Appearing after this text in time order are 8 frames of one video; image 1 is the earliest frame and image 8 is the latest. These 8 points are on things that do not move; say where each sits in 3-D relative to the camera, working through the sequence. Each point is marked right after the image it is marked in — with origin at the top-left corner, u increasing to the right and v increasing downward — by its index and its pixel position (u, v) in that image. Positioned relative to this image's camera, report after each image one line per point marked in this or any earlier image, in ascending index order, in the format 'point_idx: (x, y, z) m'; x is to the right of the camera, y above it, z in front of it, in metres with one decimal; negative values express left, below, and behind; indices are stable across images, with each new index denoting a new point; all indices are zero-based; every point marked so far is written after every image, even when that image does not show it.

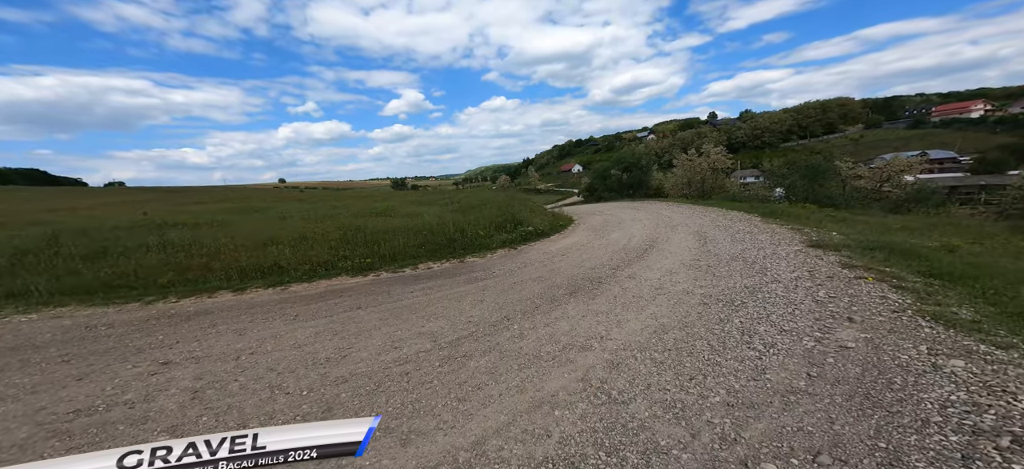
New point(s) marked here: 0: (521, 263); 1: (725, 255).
0: (+0.4, -0.8, +10.5) m
1: (+5.3, -0.6, +9.3) m
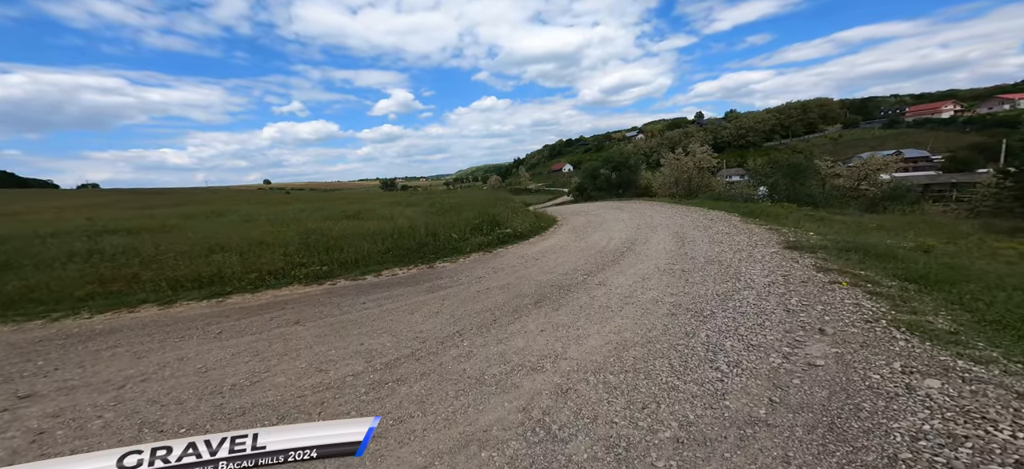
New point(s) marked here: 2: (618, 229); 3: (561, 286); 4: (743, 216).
0: (-0.5, -0.9, +10.0) m
1: (+4.5, -0.6, +8.9) m
2: (+4.4, +0.2, +15.2) m
3: (+1.0, -1.1, +7.7) m
4: (+9.7, +0.8, +15.4) m
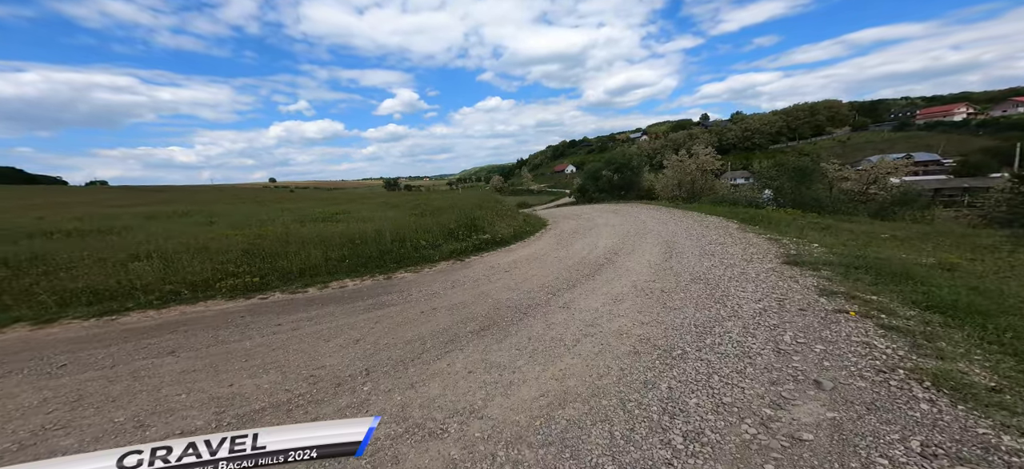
0: (-1.4, -1.1, +8.9) m
1: (+3.6, -0.9, +7.8) m
2: (+3.6, 0.0, +14.1) m
3: (+0.1, -1.3, +6.6) m
4: (+8.9, +0.4, +14.3) m
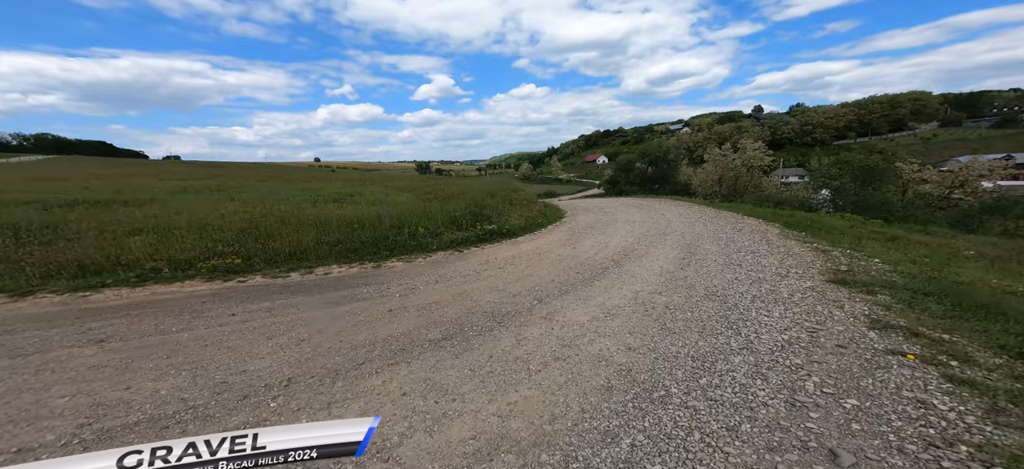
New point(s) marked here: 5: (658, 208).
0: (-1.5, -0.9, +8.3) m
1: (+3.4, -1.0, +6.7) m
2: (+4.0, +0.1, +12.9) m
3: (-0.3, -1.2, +5.9) m
4: (+9.3, +0.2, +12.5) m
5: (+7.8, +1.4, +19.2) m
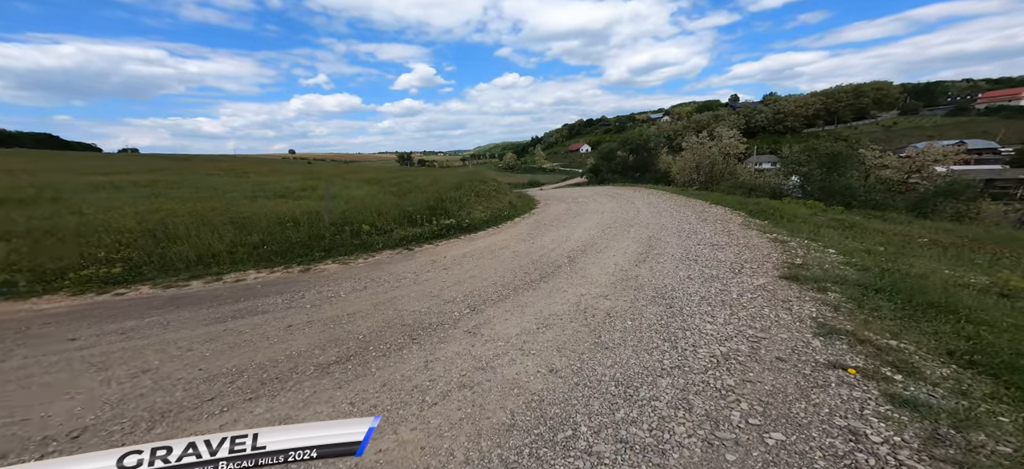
0: (-2.7, -0.9, +7.5) m
1: (+2.2, -1.0, +6.1) m
2: (+2.5, +0.3, +12.4) m
3: (-1.4, -1.3, +5.1) m
4: (+7.8, +0.6, +12.2) m
5: (+5.9, +1.9, +18.8) m
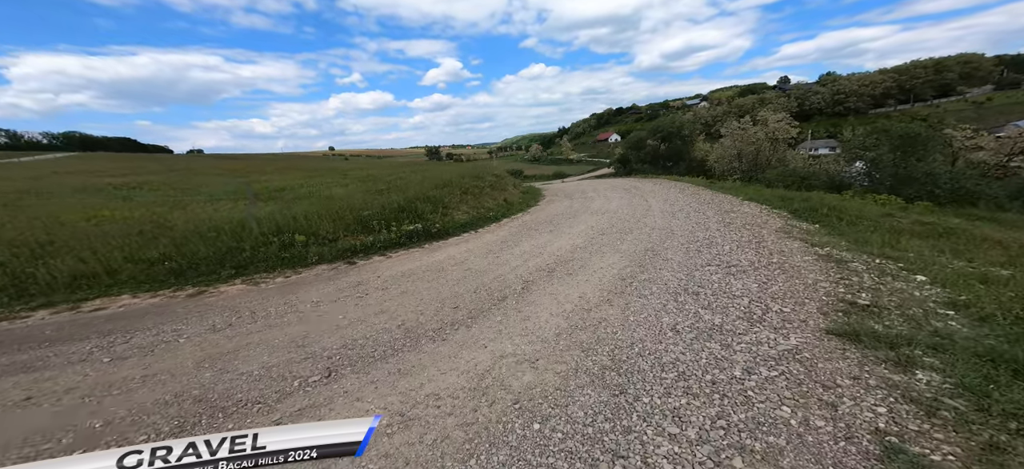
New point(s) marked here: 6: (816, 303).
0: (-3.9, -1.2, +5.8) m
1: (+0.9, -1.3, +3.9) m
2: (+1.9, +0.1, +10.1) m
3: (-2.8, -1.6, +3.3) m
4: (+7.1, +0.4, +9.4) m
5: (+5.9, +1.8, +16.1) m
6: (+4.2, -0.9, +5.0) m
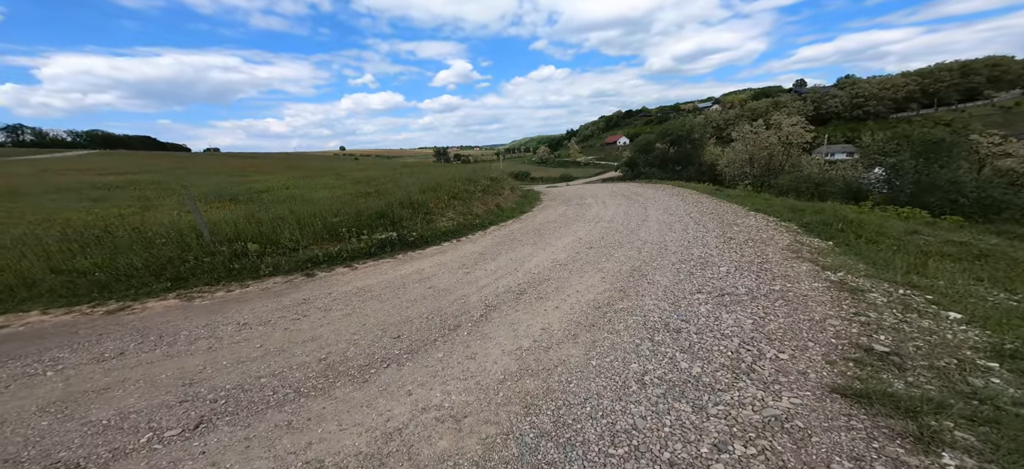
0: (-4.5, -1.4, +5.1) m
1: (+0.2, -1.5, +3.1) m
2: (+1.4, -0.2, +9.2) m
3: (-3.5, -1.8, +2.6) m
4: (+6.6, 0.0, +8.4) m
5: (+5.6, +1.4, +15.2) m
6: (+3.5, -1.2, +4.1) m
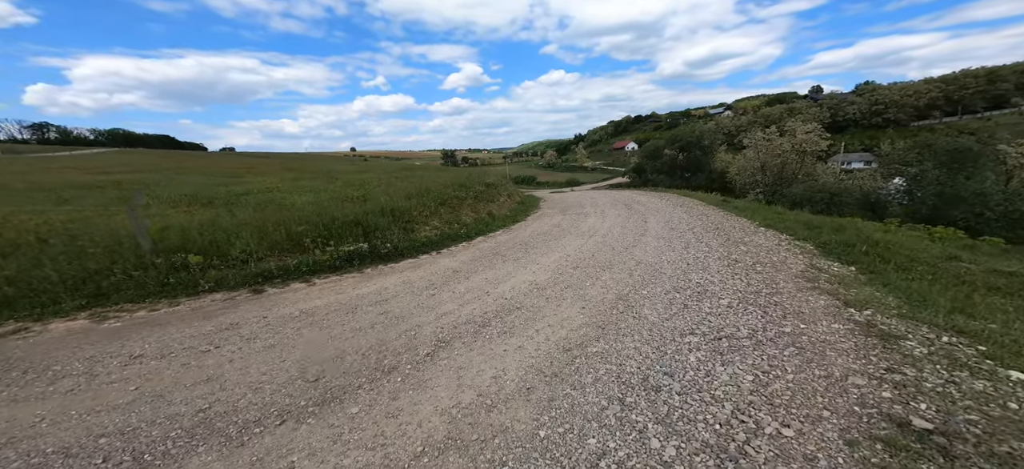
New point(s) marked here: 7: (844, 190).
0: (-5.1, -1.6, +4.4) m
1: (-0.4, -1.8, +2.2) m
2: (+0.9, -0.6, +8.3) m
3: (-4.1, -2.0, +1.8) m
4: (+6.2, -0.5, +7.3) m
5: (+5.3, +0.9, +14.2) m
6: (+2.9, -1.5, +3.1) m
7: (+15.6, +1.8, +17.3) m
